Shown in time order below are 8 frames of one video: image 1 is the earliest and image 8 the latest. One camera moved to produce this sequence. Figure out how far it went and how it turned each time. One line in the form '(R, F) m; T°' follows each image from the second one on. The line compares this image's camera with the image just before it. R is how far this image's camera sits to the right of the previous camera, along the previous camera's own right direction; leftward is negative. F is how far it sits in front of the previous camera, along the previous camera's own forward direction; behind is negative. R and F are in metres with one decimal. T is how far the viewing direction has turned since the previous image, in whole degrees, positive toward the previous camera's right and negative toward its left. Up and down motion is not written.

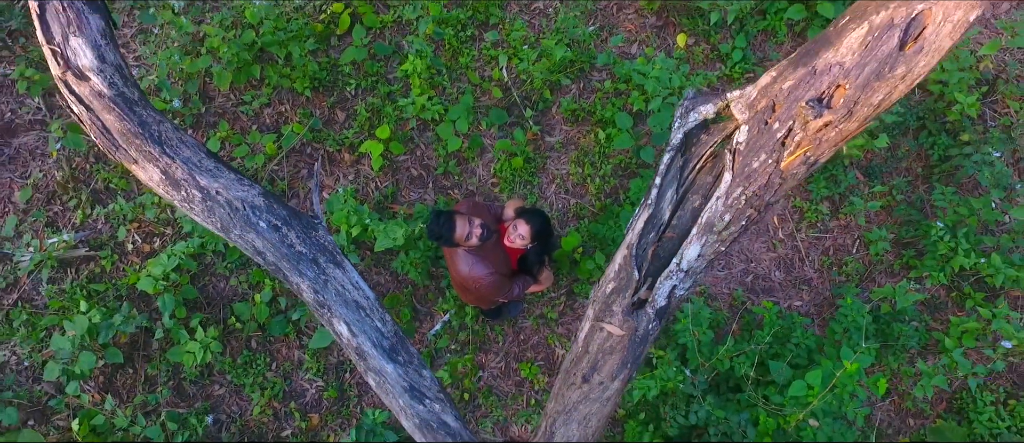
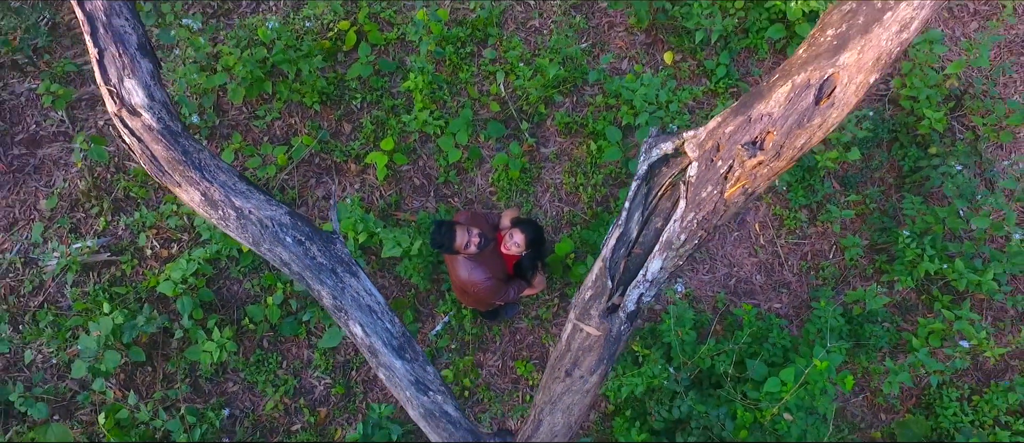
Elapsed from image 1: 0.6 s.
(0.0, -0.2) m; 0°
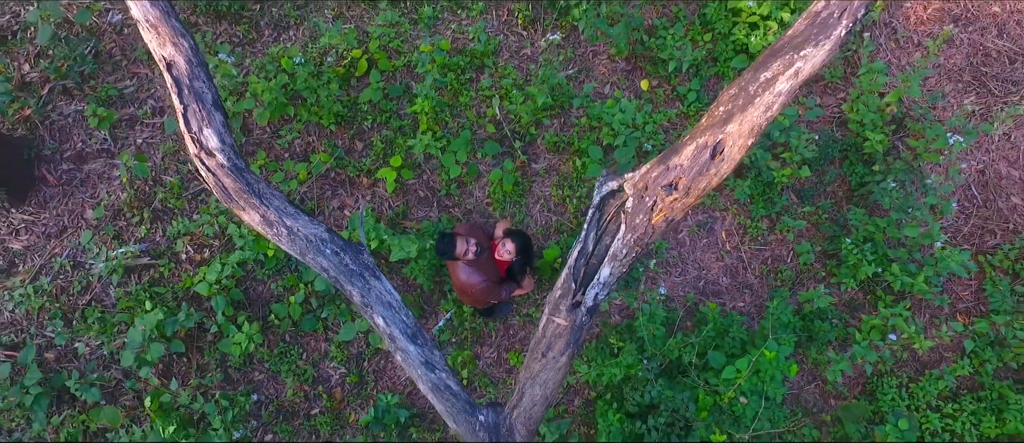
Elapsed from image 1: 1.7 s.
(0.0, -0.4) m; 0°
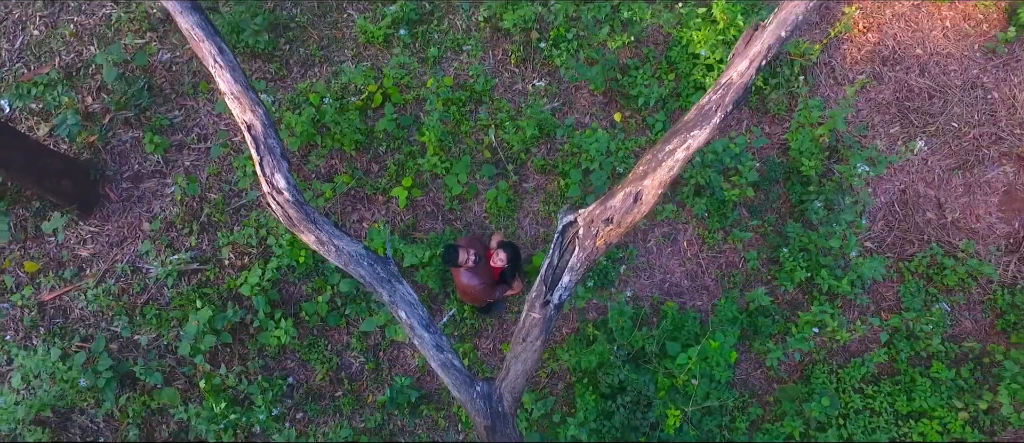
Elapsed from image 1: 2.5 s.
(0.0, -0.6) m; 0°
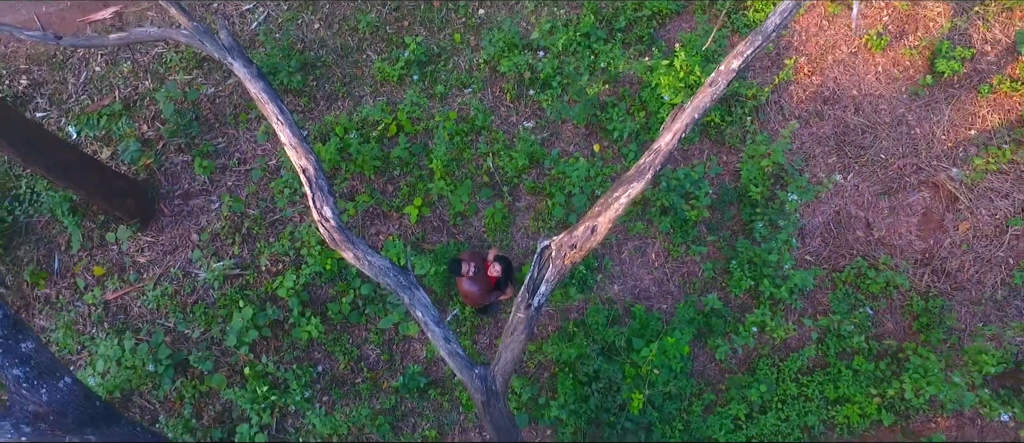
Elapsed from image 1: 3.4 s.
(0.0, -0.7) m; 0°
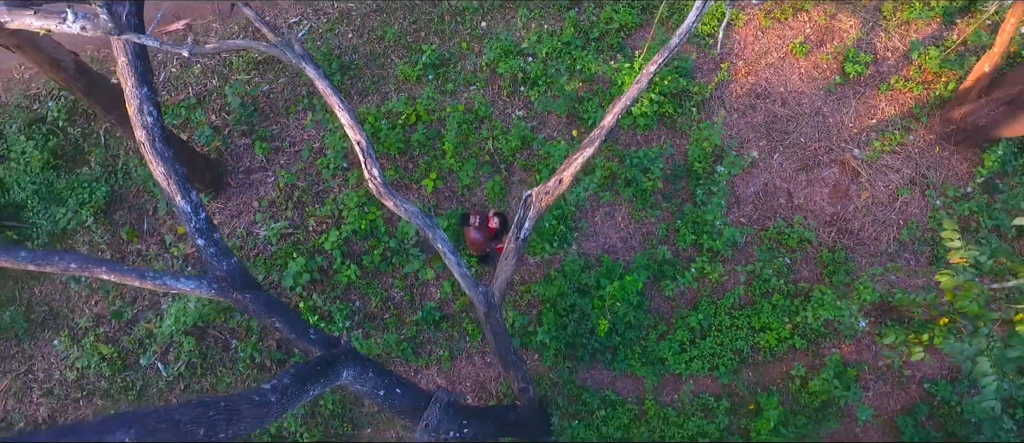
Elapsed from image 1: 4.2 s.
(0.0, -1.2) m; 0°
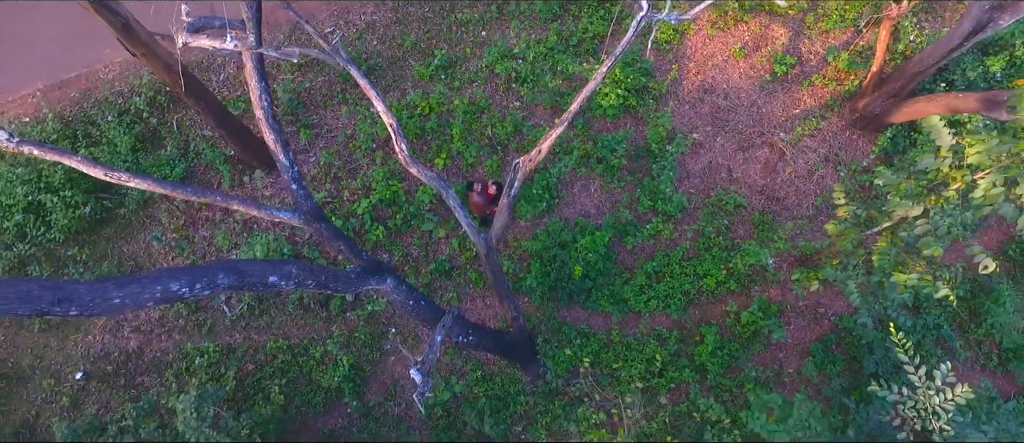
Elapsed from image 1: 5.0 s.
(+0.1, -1.5) m; 0°
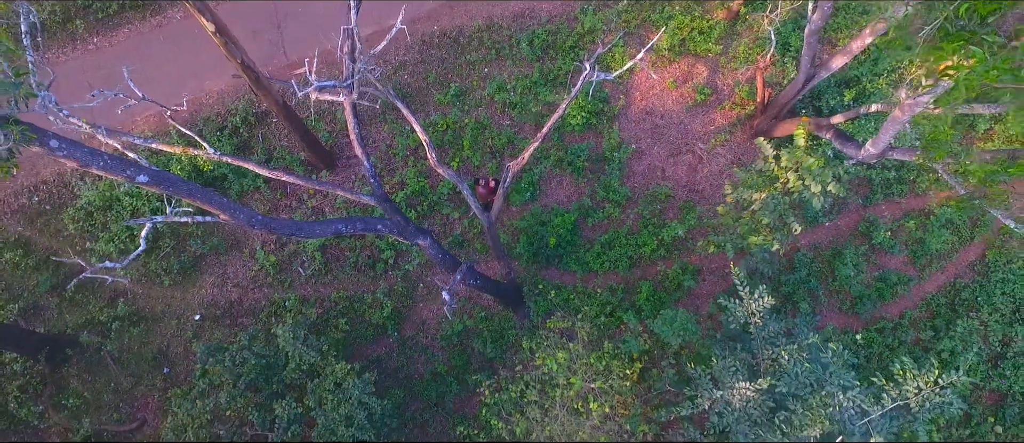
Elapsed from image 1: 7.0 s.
(+0.1, -2.8) m; 0°
